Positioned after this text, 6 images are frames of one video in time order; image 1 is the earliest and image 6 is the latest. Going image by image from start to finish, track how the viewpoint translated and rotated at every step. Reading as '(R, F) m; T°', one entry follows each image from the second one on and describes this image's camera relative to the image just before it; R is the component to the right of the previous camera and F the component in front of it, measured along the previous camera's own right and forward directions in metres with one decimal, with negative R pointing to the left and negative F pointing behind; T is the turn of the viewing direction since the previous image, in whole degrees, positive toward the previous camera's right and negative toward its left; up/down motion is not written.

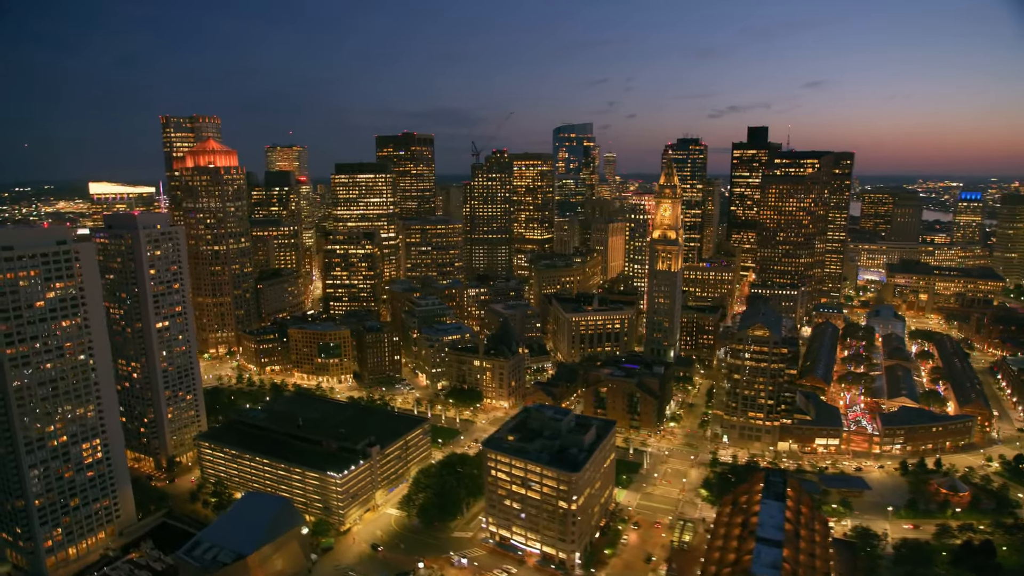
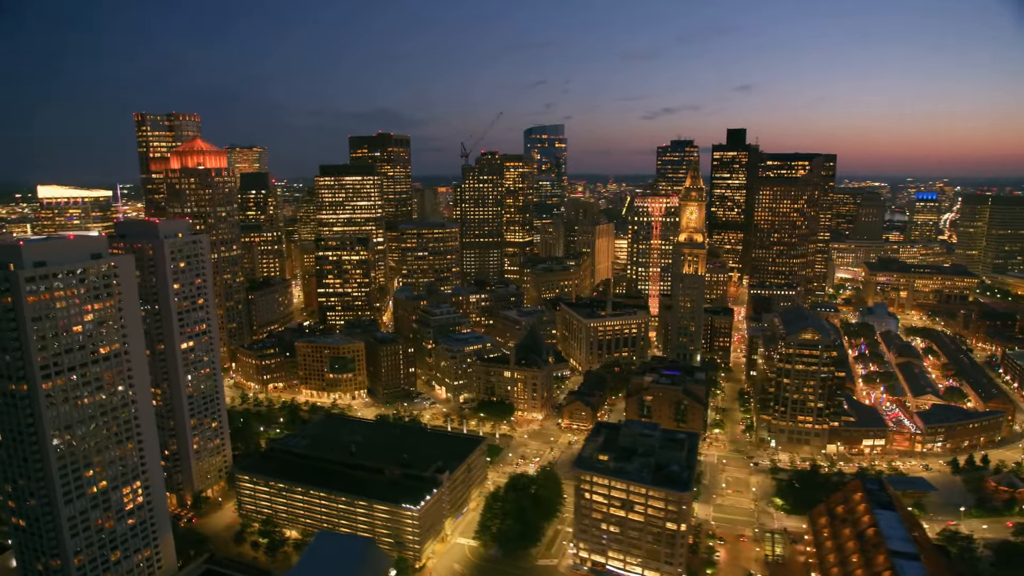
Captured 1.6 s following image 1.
(-19.2, +6.3) m; +6°
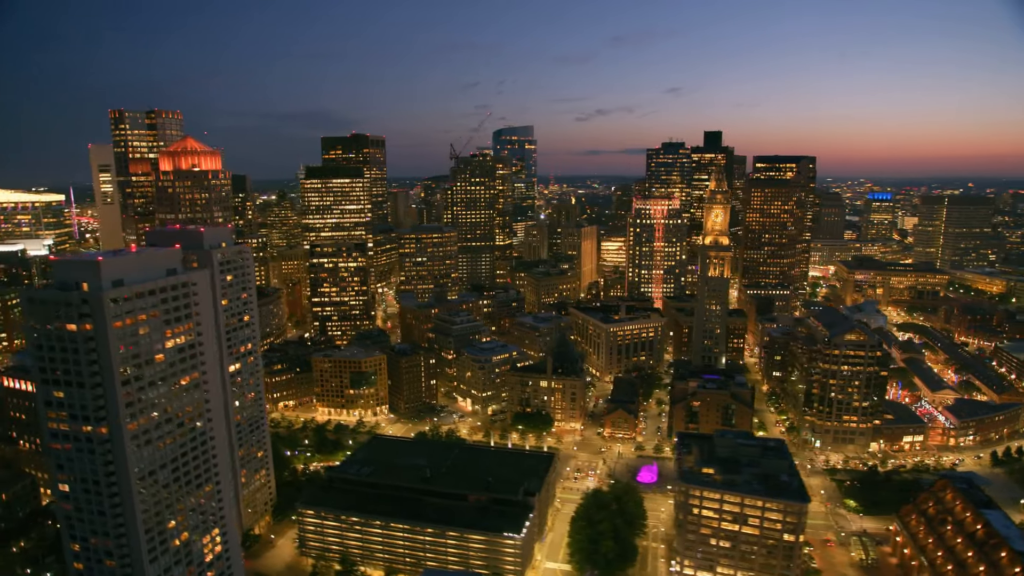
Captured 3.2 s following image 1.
(-20.0, +5.7) m; +6°
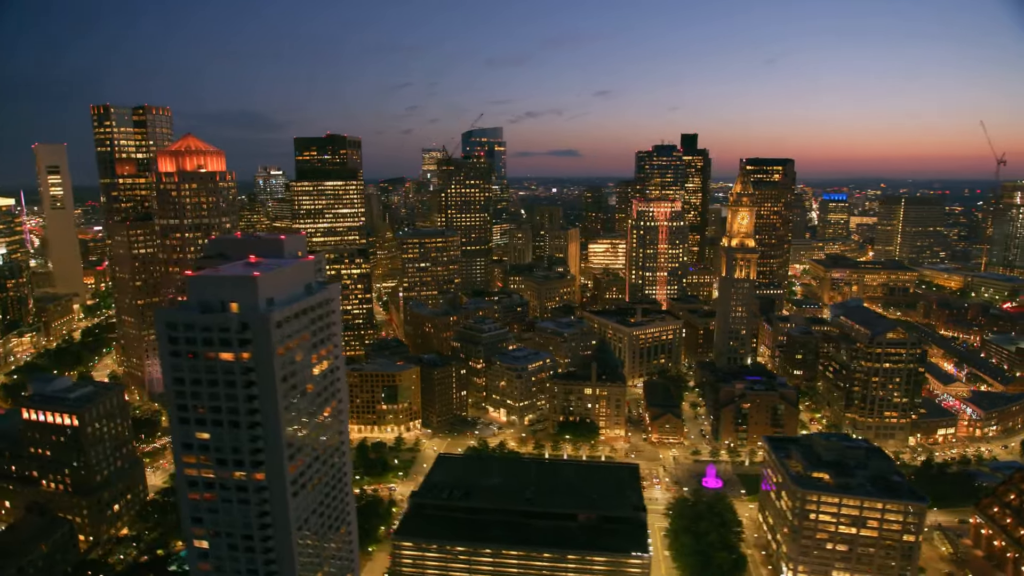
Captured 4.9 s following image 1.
(-21.5, +5.2) m; +6°
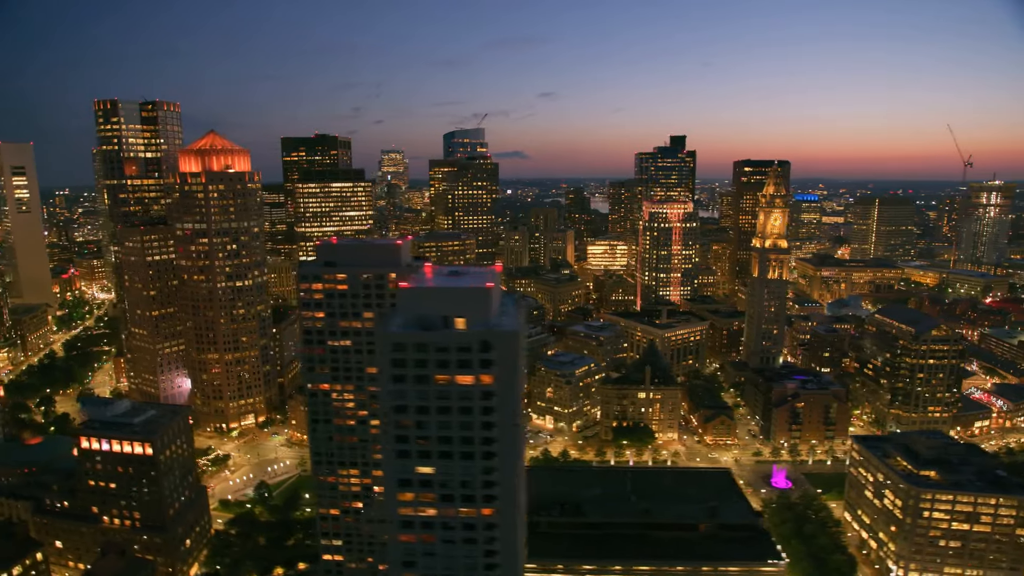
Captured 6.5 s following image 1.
(-20.5, +4.4) m; +5°
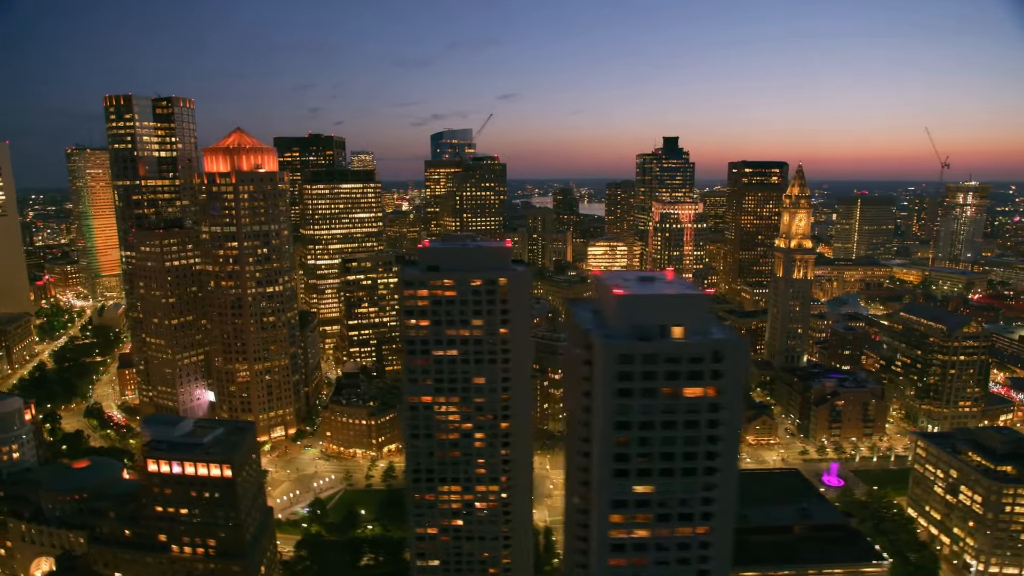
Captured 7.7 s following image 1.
(-15.9, +3.2) m; +4°
